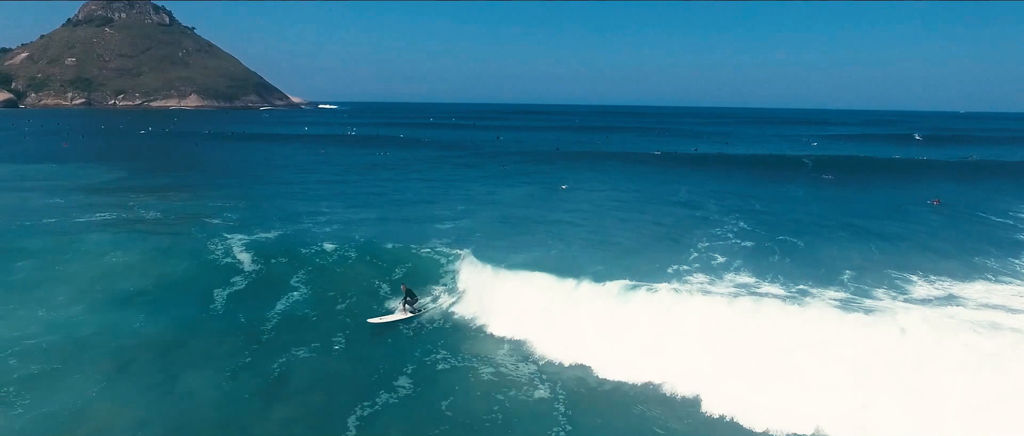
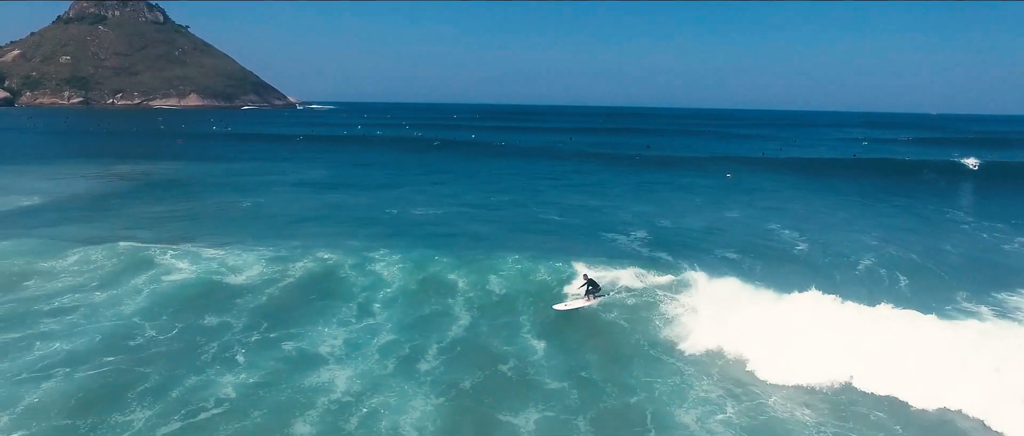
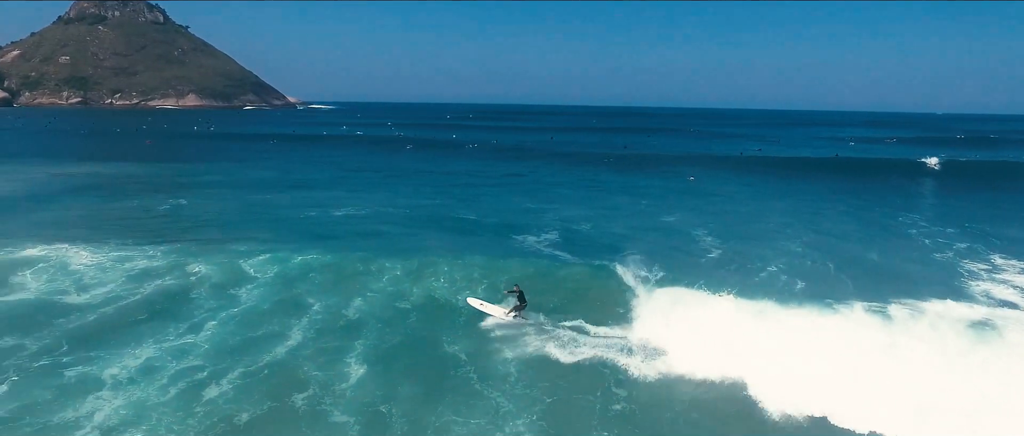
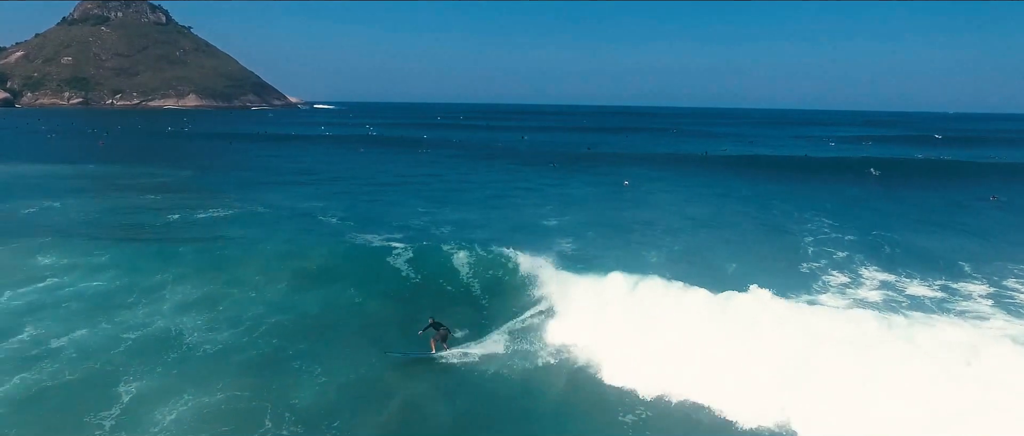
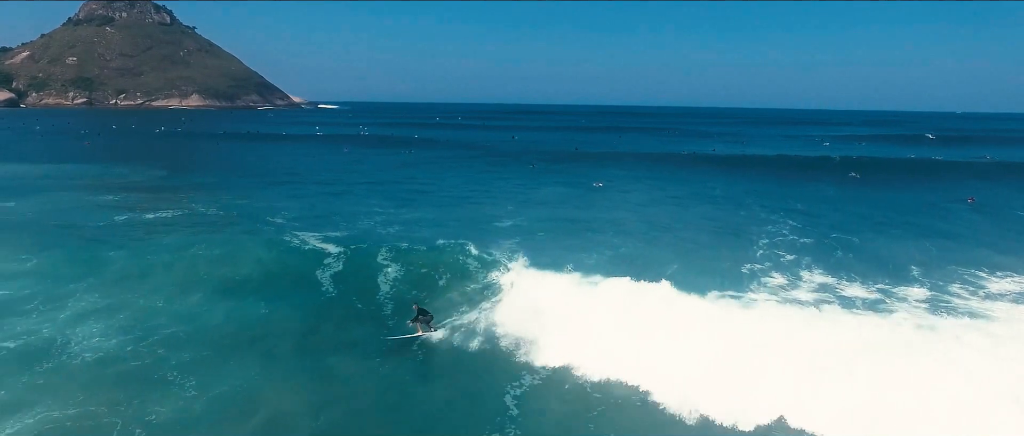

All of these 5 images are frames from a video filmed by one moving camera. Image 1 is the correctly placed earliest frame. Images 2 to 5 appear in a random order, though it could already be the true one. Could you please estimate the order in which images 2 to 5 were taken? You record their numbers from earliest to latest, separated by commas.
5, 4, 3, 2
